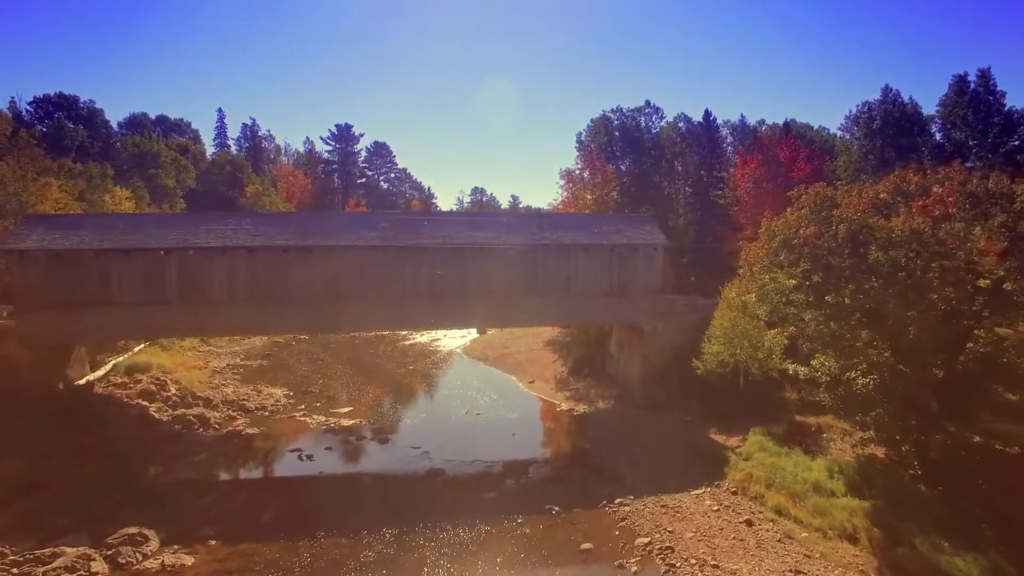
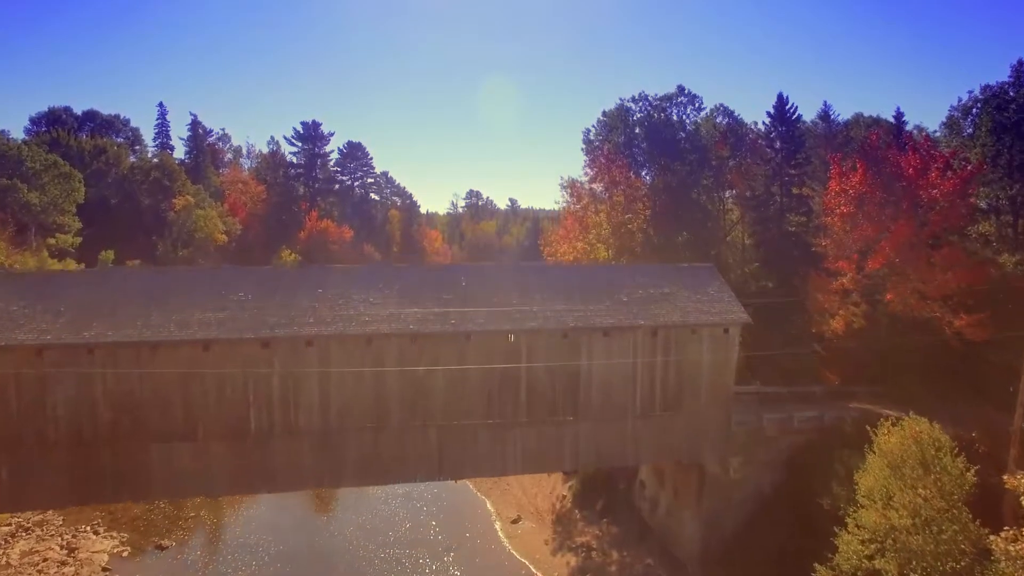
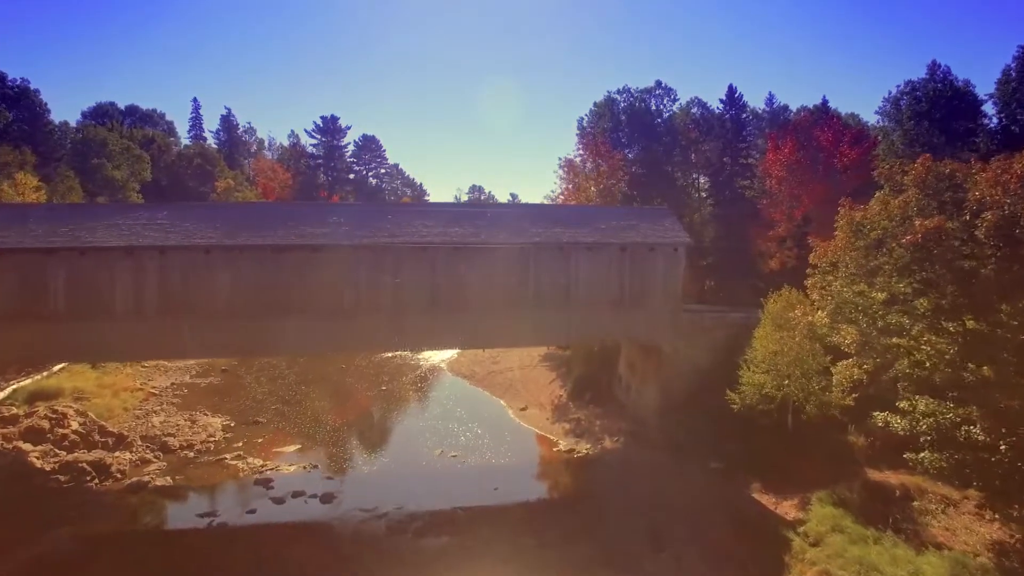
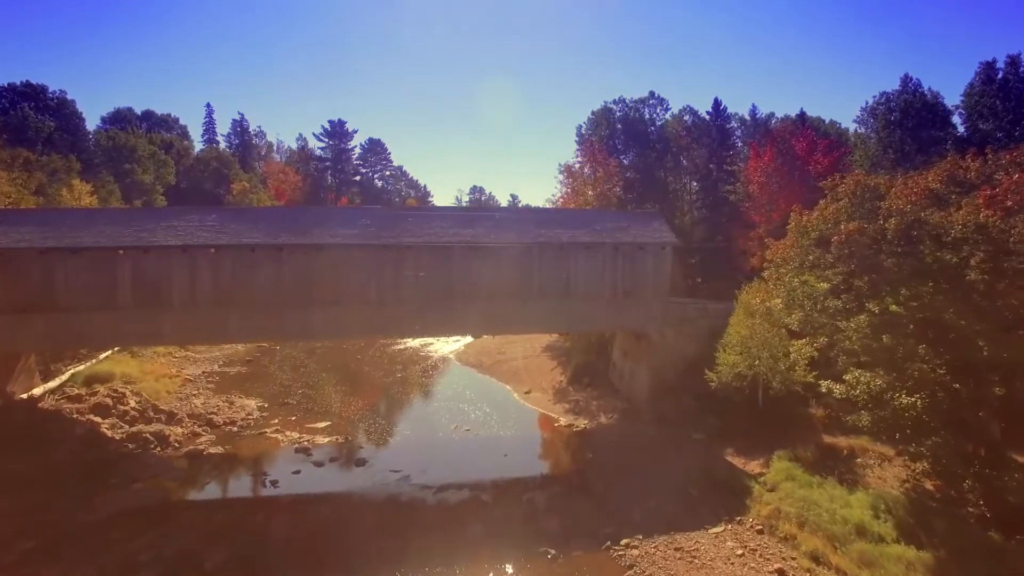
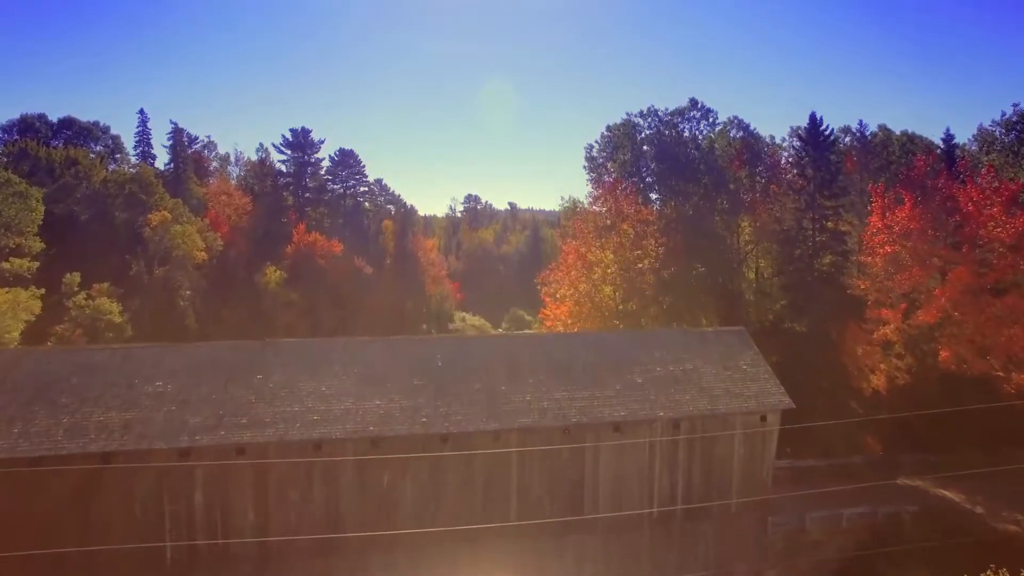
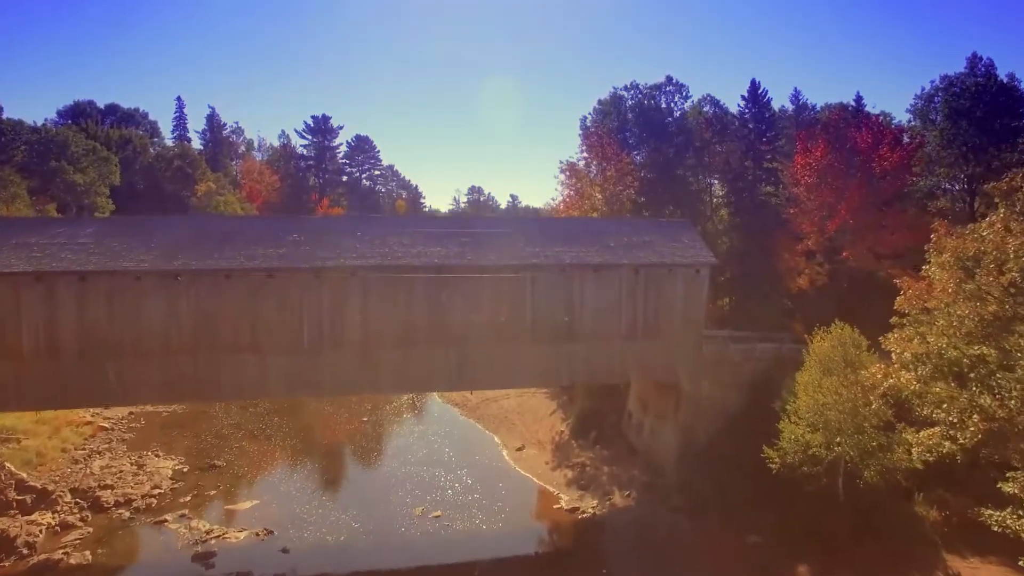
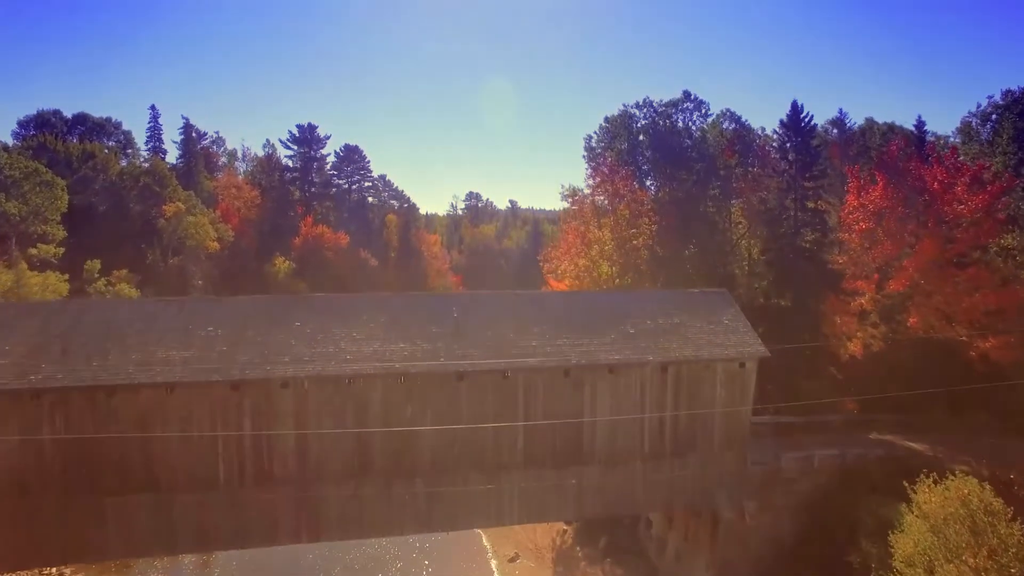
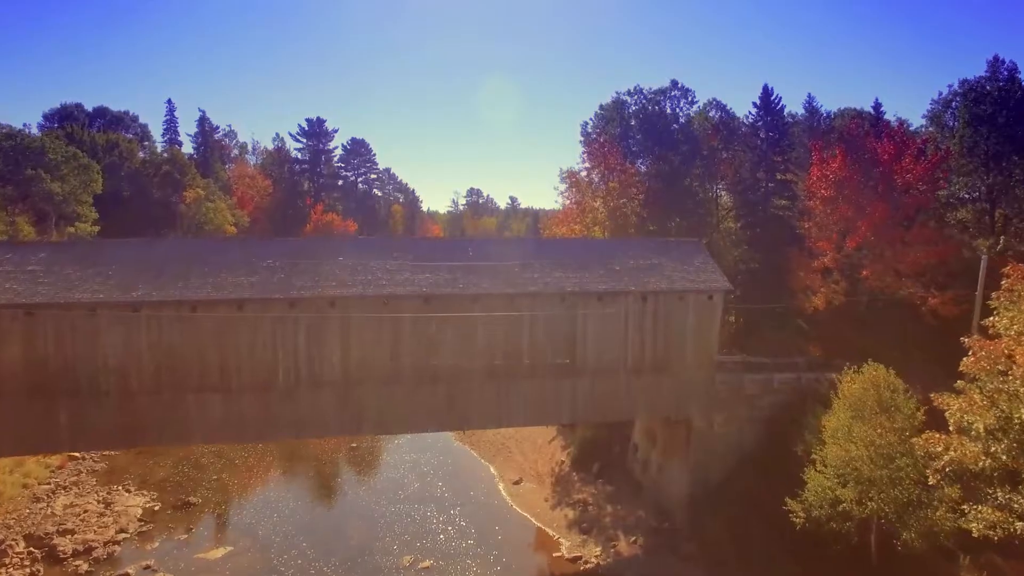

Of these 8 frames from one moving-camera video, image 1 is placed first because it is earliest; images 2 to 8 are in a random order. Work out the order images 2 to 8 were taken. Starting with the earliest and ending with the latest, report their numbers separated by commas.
4, 3, 6, 8, 2, 7, 5
